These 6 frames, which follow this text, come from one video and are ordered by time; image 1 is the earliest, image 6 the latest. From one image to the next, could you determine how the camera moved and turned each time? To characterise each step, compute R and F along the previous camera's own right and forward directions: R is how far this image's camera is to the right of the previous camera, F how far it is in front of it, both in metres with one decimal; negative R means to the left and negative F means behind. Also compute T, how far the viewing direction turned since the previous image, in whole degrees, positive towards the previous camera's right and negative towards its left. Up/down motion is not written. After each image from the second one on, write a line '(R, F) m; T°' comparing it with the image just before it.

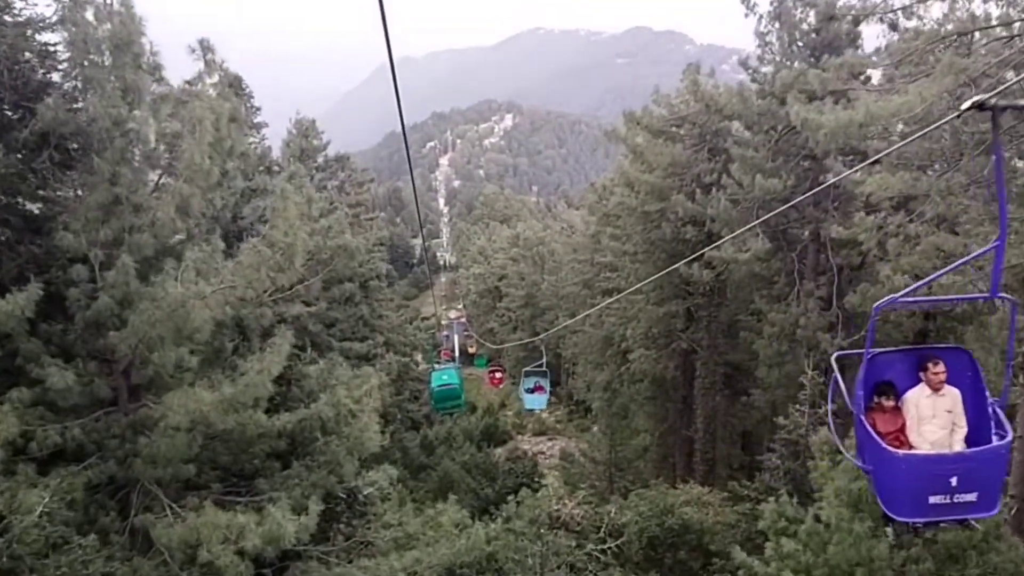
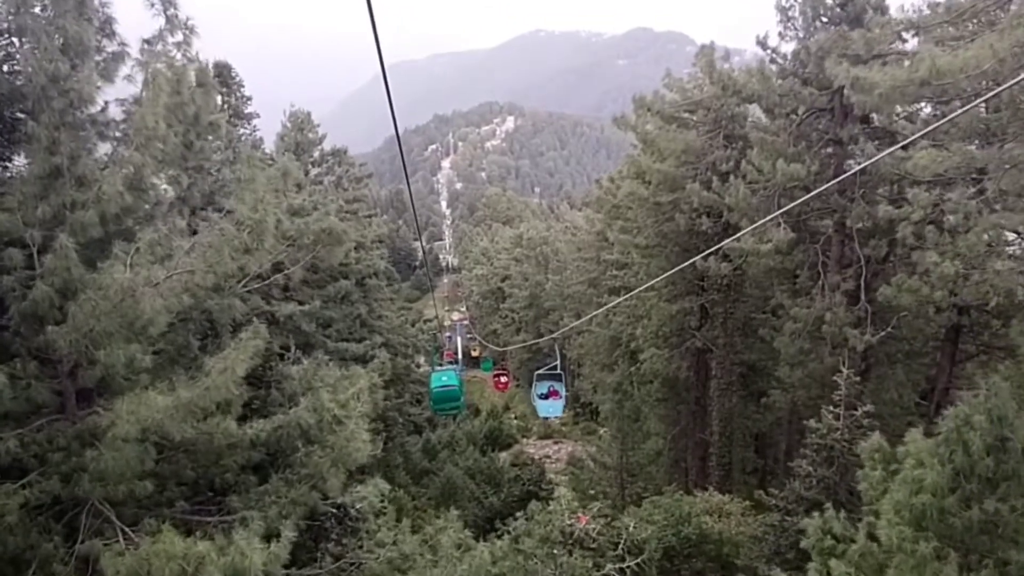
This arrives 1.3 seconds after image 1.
(0.0, +0.8) m; 0°
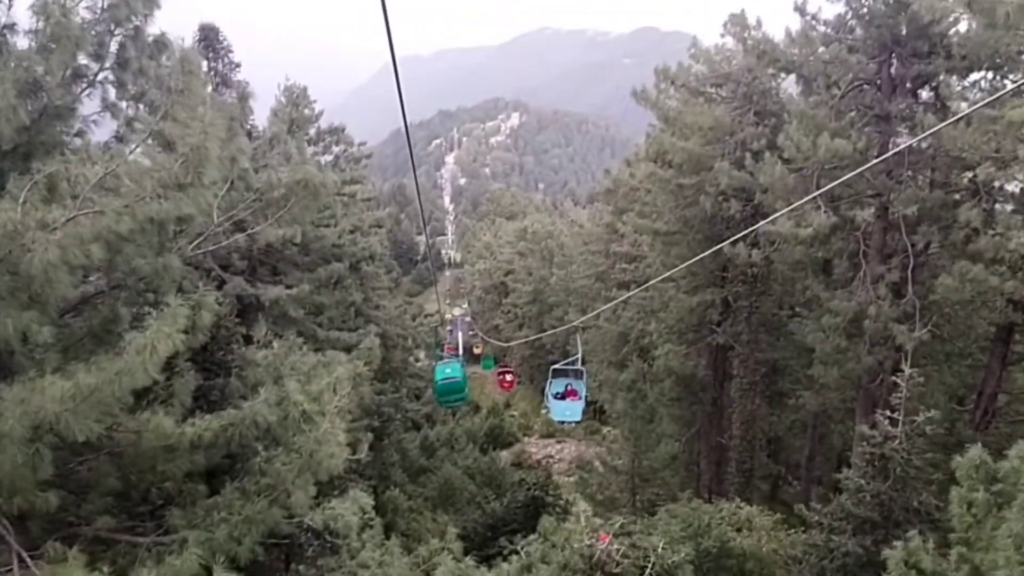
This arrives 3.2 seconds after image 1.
(-0.1, +1.2) m; 0°
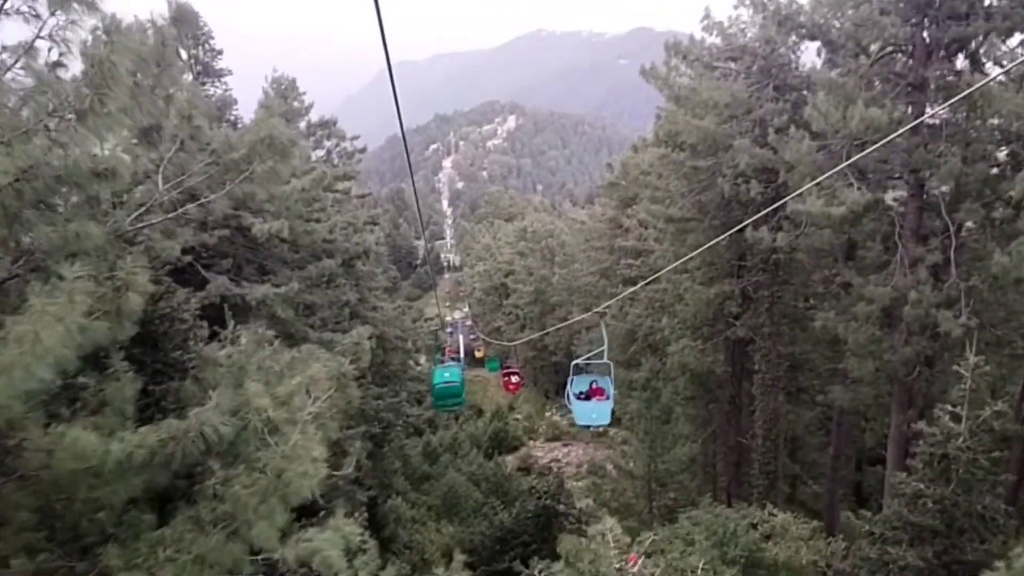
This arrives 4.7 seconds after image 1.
(-0.1, +0.9) m; 0°
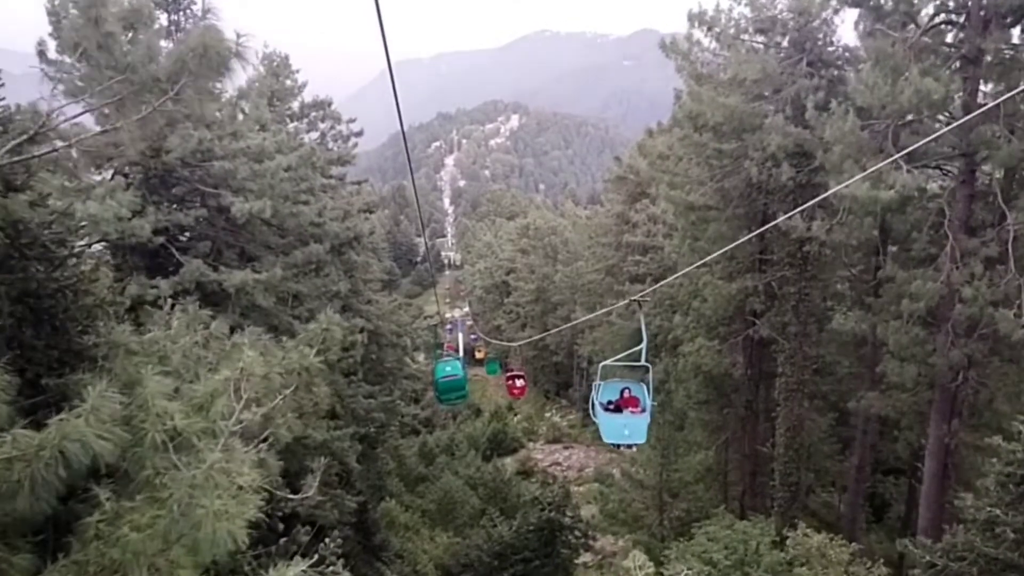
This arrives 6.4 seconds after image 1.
(-0.1, +1.1) m; 0°
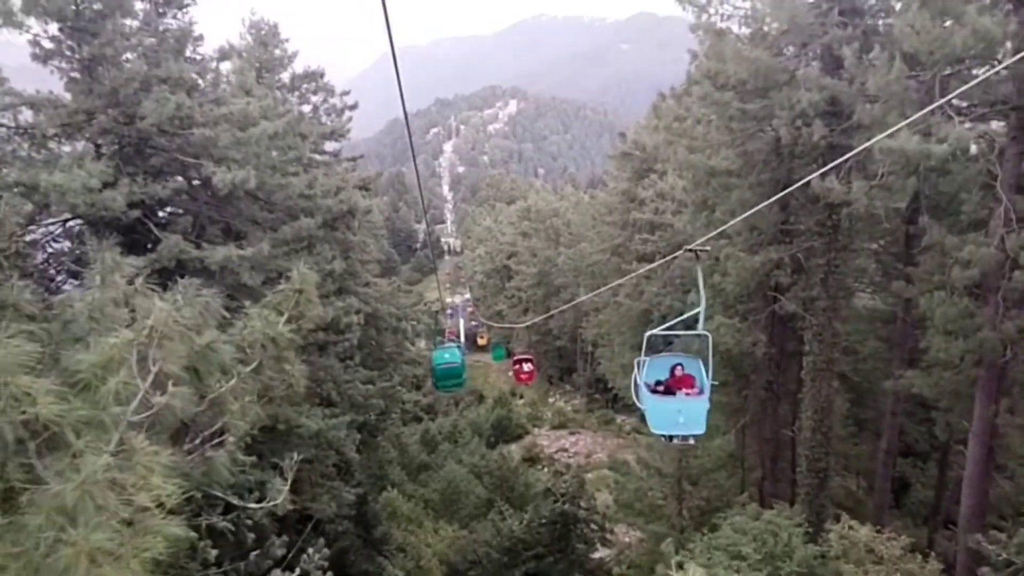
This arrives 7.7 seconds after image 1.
(-0.1, +0.9) m; 0°
